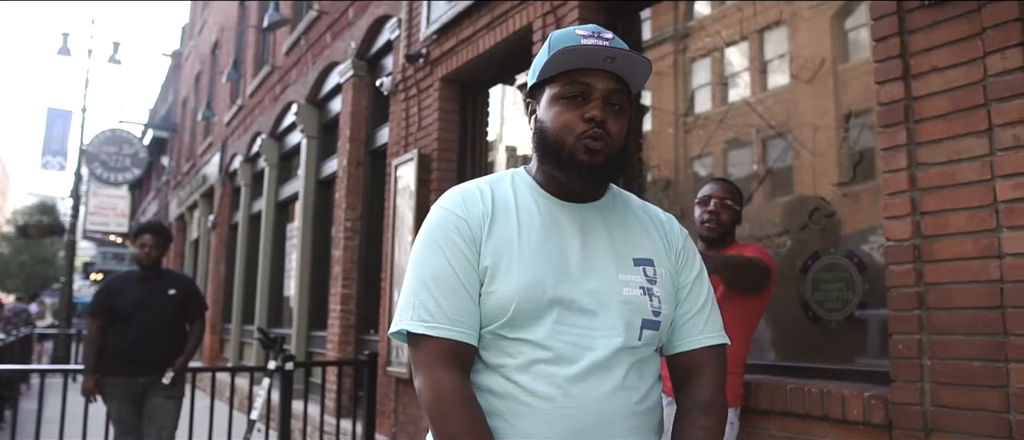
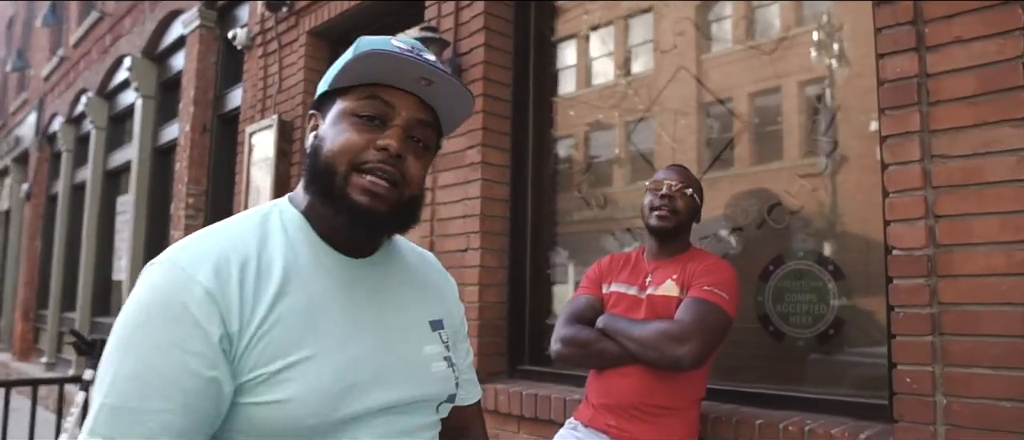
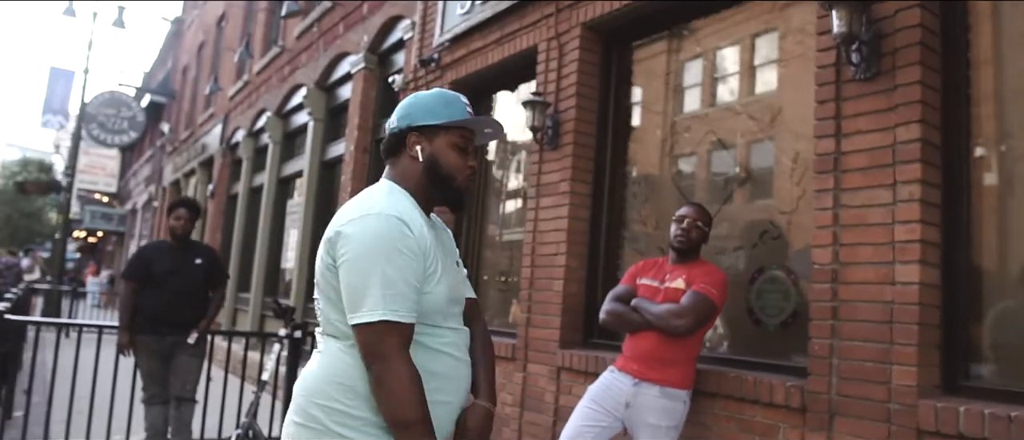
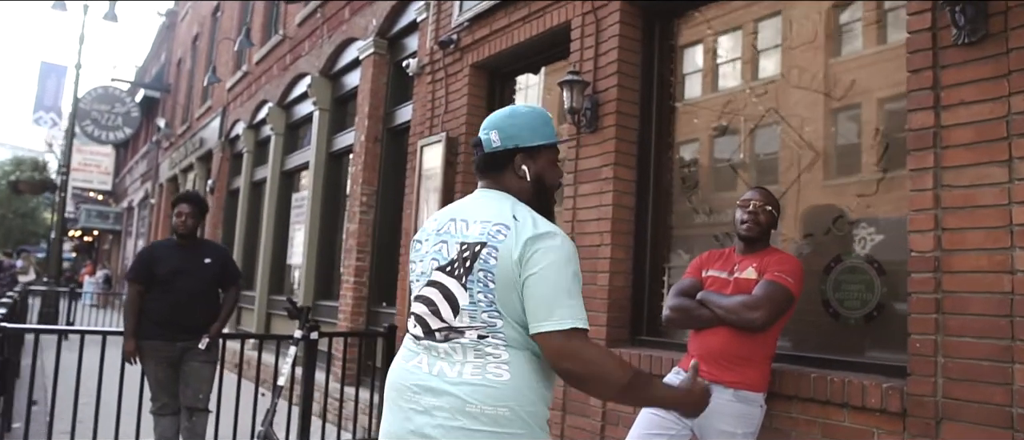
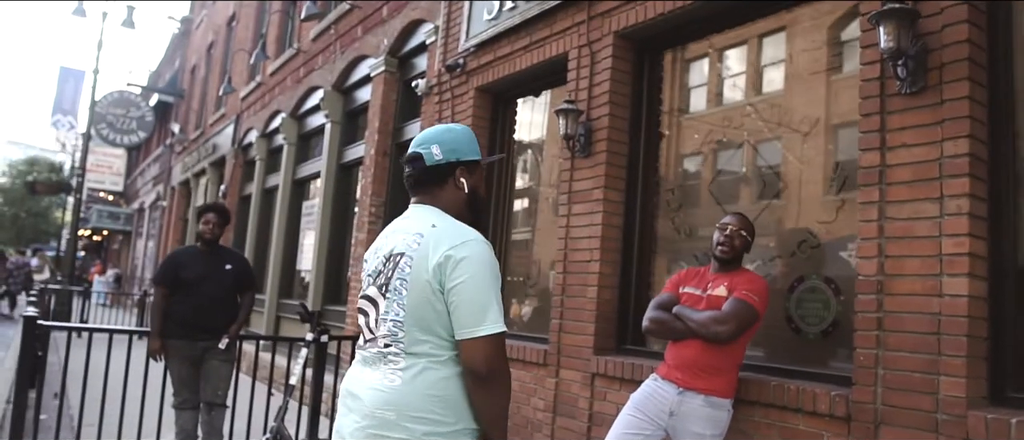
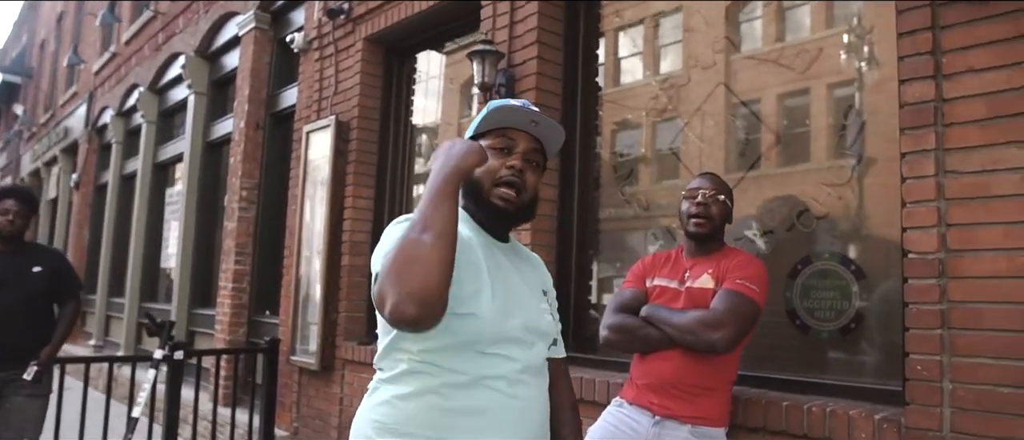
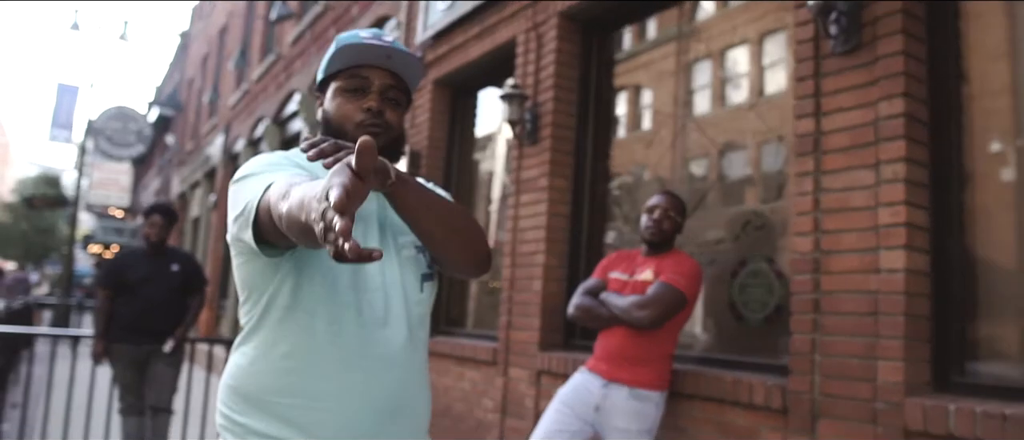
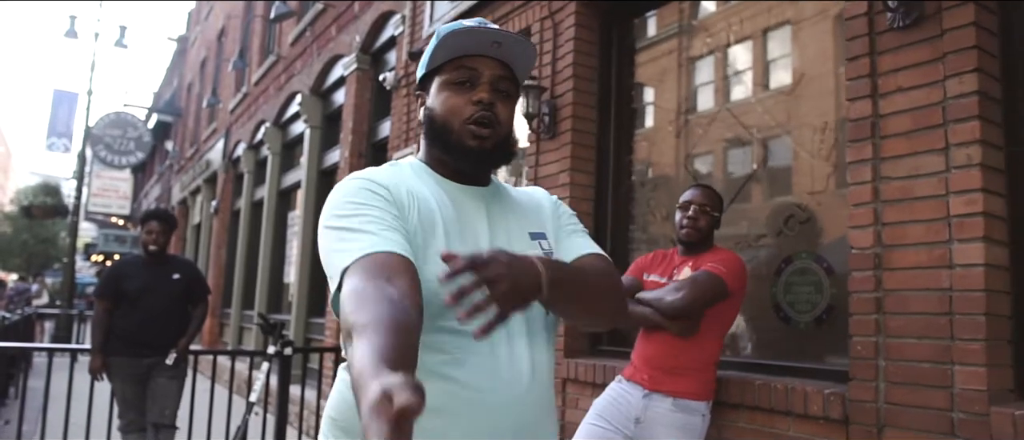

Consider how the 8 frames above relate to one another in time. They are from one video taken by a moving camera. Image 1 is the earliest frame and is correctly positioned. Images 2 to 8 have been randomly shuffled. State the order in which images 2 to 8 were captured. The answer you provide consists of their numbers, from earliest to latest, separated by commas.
8, 7, 3, 5, 4, 6, 2
